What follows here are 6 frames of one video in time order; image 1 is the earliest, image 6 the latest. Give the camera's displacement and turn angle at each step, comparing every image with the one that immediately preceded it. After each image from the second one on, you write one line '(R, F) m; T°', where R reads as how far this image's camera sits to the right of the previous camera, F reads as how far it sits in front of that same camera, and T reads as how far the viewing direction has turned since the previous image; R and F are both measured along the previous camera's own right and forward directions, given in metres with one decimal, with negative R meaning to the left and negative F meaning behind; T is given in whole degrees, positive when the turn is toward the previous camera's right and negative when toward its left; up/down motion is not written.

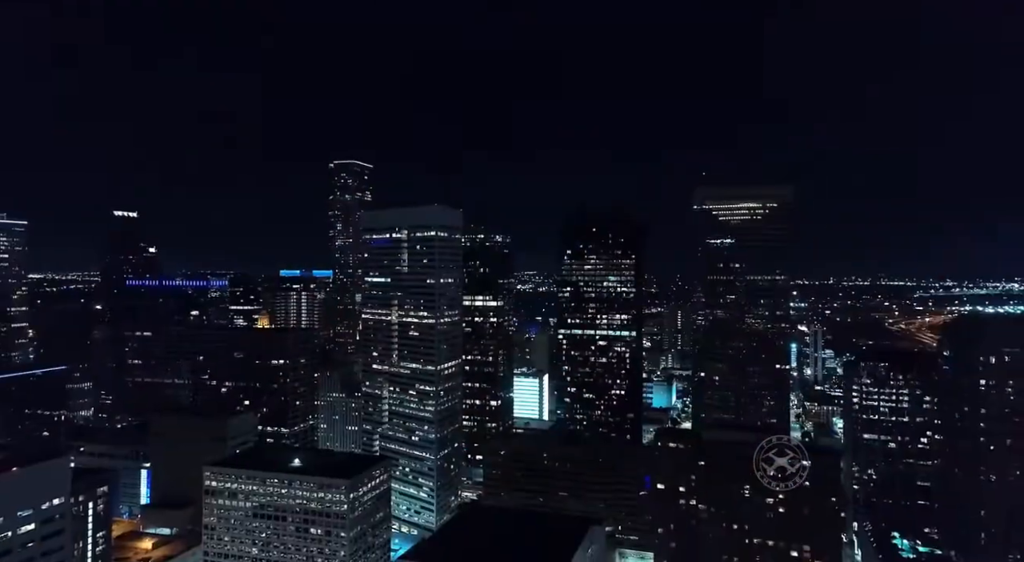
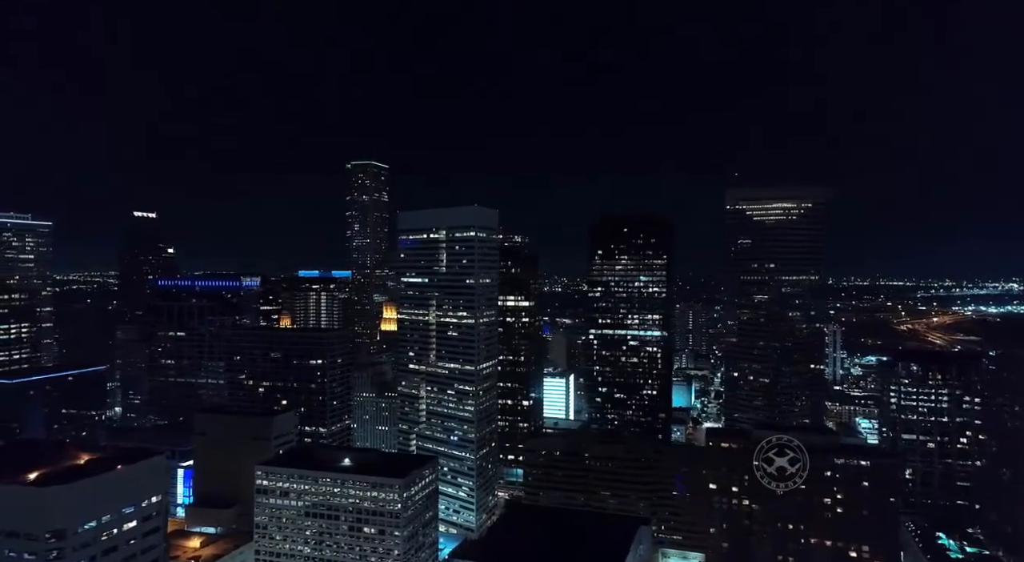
(-0.3, 0.0) m; 0°
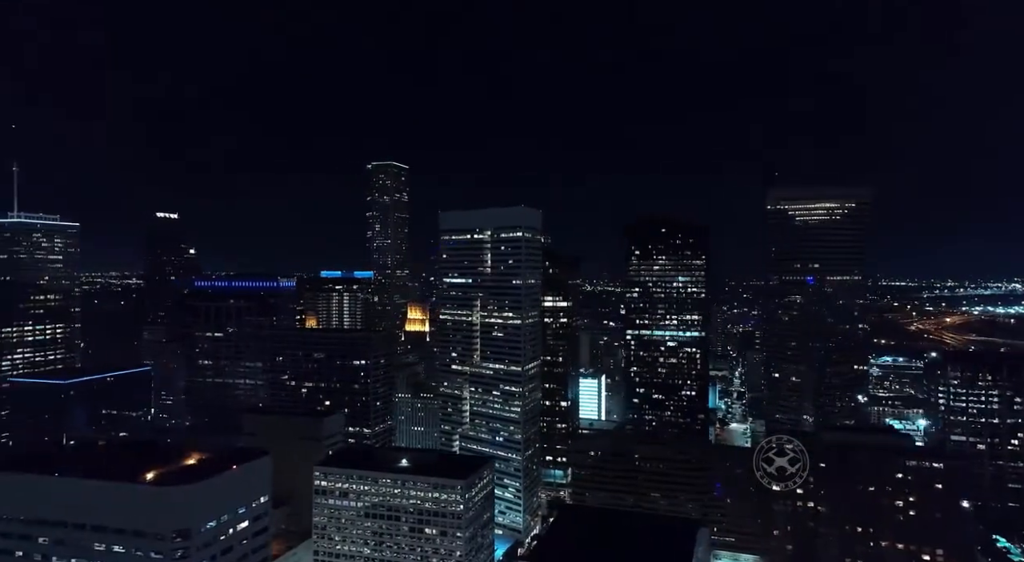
(-0.3, 0.0) m; 0°
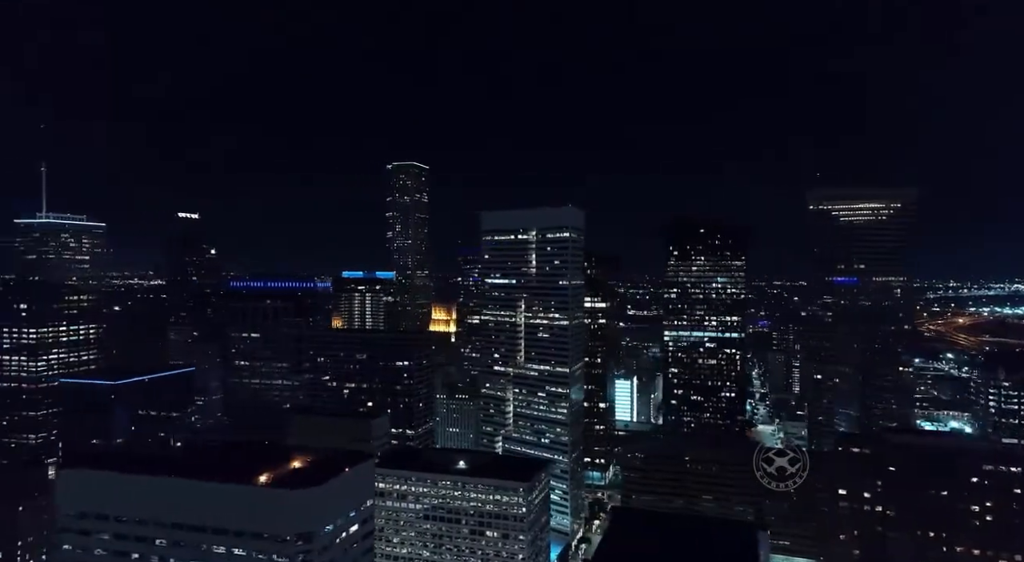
(-0.3, 0.0) m; 0°
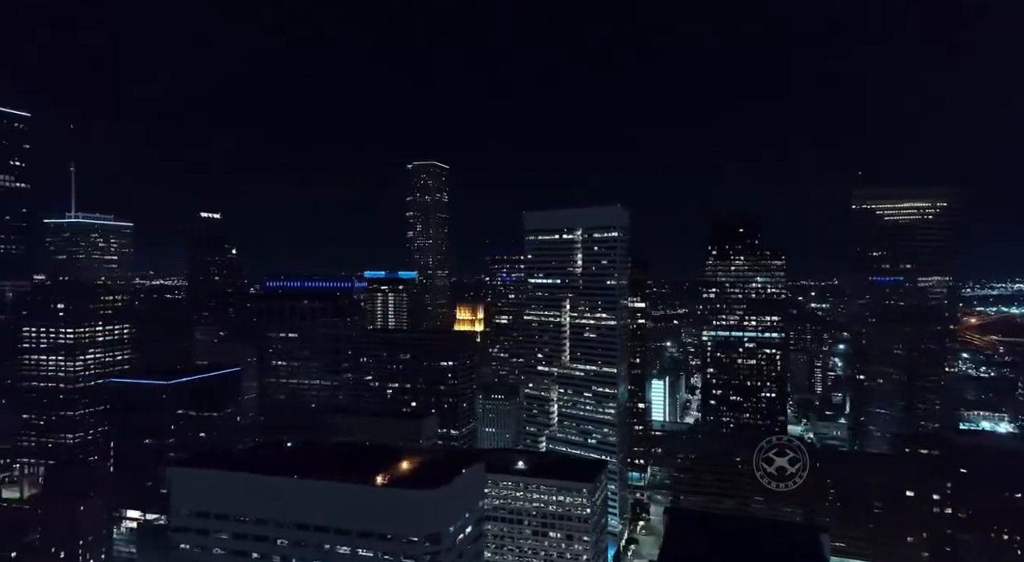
(-0.3, 0.0) m; 0°
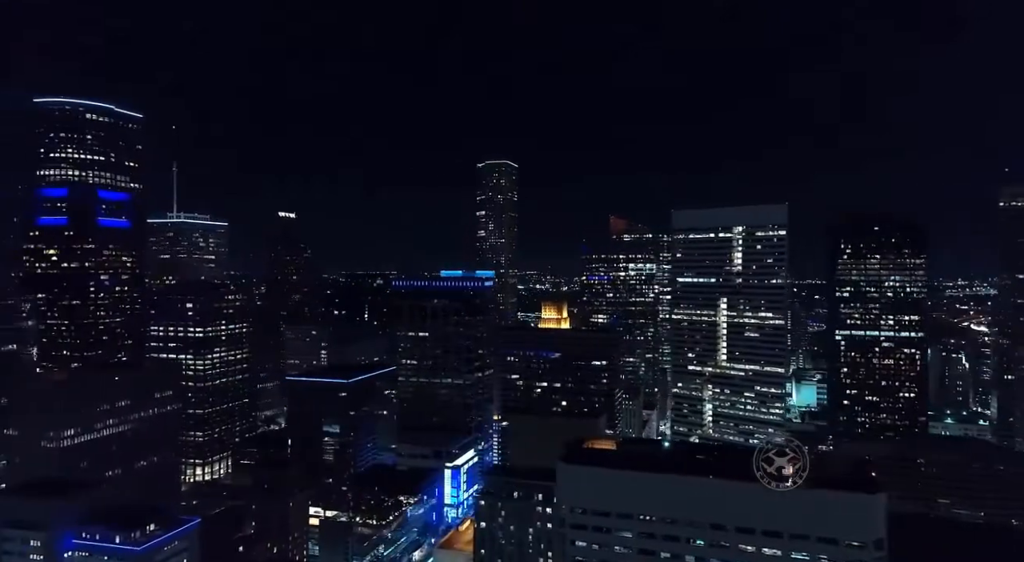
(-1.0, 0.0) m; -1°
